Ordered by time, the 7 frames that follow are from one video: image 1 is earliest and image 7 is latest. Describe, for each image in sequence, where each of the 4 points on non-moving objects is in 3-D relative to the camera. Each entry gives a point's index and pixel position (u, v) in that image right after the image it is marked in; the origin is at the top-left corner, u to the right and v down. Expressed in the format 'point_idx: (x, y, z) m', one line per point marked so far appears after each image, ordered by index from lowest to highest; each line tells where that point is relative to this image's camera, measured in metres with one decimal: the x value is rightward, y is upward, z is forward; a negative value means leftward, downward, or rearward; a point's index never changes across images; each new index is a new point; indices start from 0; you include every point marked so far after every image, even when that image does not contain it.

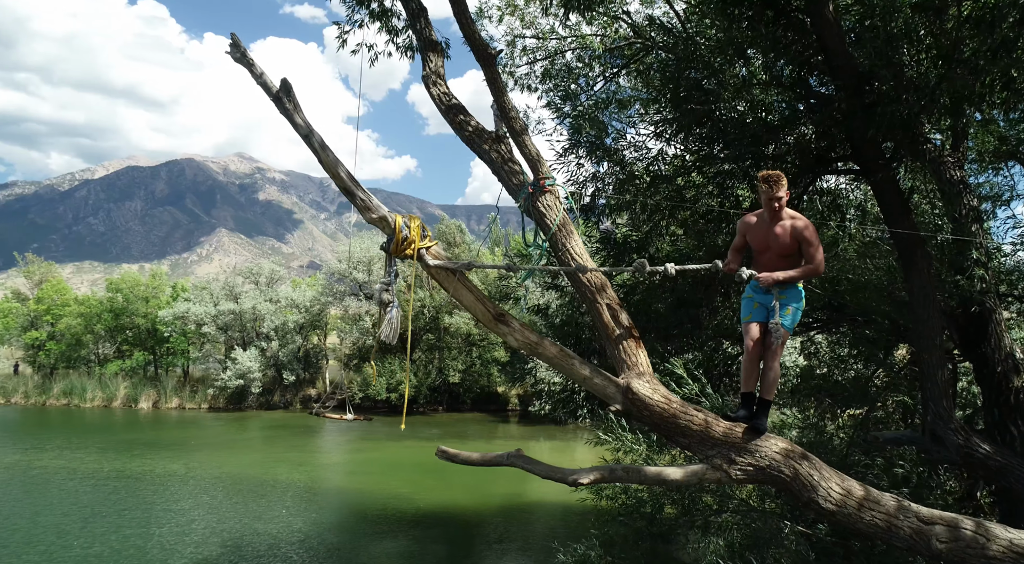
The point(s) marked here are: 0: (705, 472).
0: (+1.3, -1.2, +5.1) m
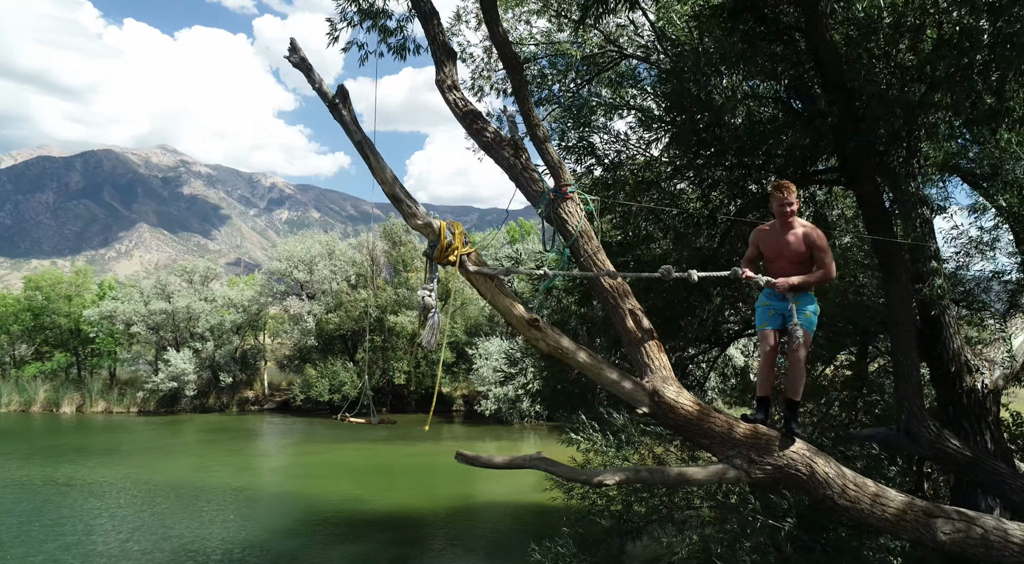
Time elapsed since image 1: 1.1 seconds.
0: (+1.4, -1.3, +5.3) m
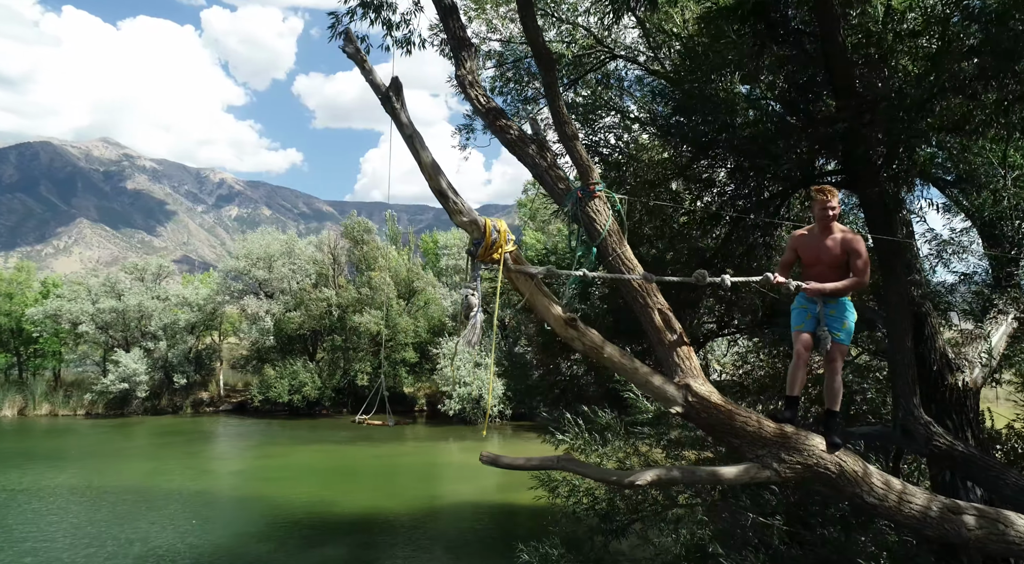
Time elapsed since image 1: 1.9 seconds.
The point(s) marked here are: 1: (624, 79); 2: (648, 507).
0: (+1.7, -1.3, +5.4) m
1: (+1.3, +2.5, +9.5) m
2: (+1.8, -3.0, +10.4) m
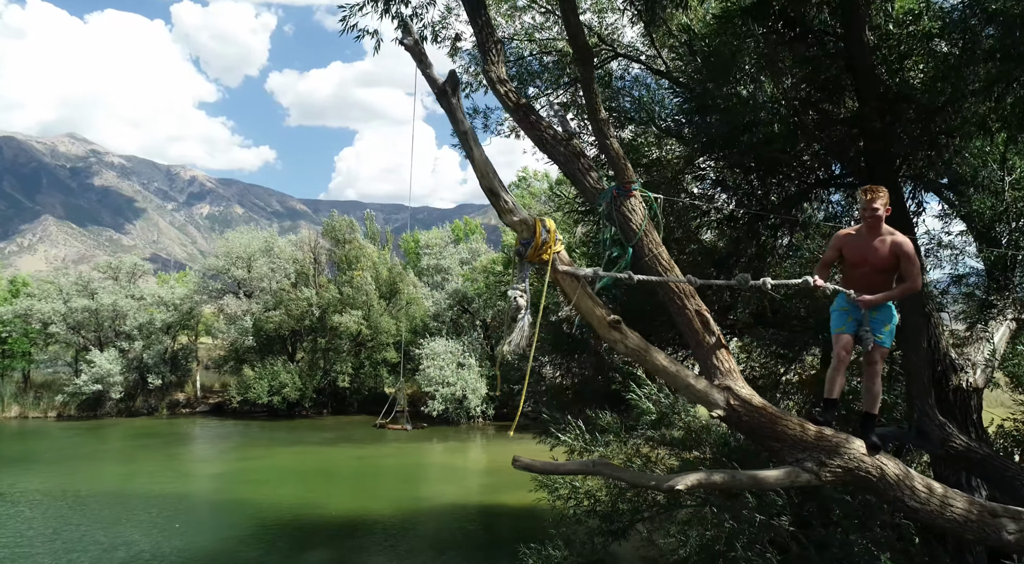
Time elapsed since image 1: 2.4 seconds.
0: (+1.9, -1.3, +5.4) m
1: (+1.4, +2.5, +9.4) m
2: (+1.9, -3.0, +10.4) m
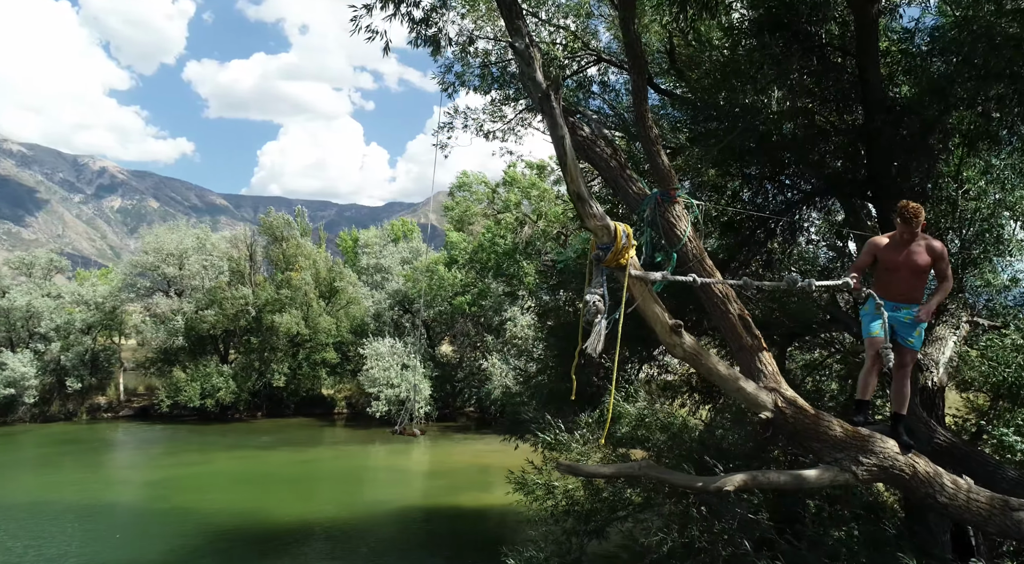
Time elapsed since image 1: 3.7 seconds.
0: (+2.2, -1.3, +5.6) m
1: (+1.3, +2.4, +9.6) m
2: (+1.6, -3.0, +10.6) m
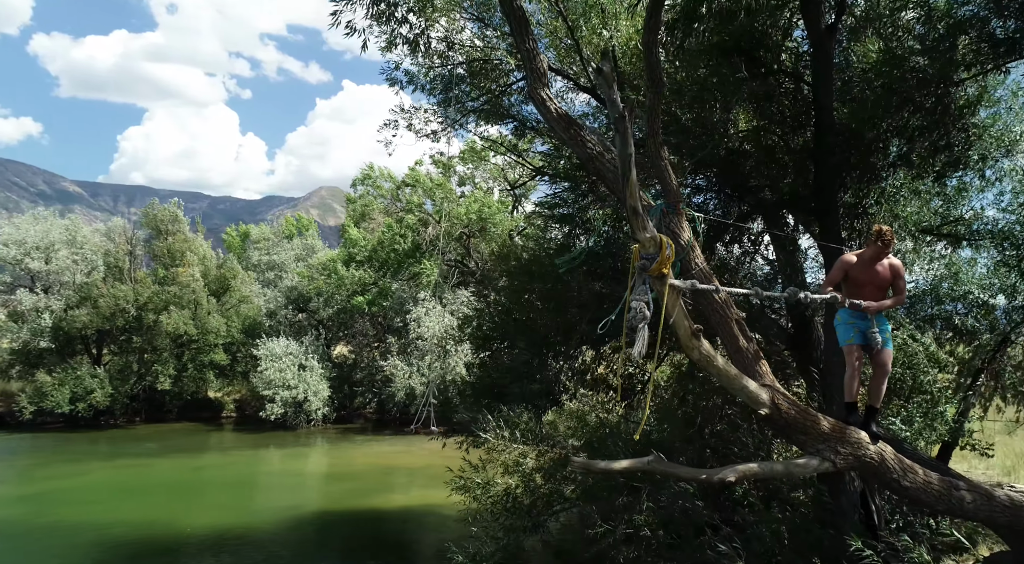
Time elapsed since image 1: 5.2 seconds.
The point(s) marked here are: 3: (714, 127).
0: (+2.3, -1.4, +6.1) m
1: (+0.8, +2.4, +9.9) m
2: (+0.8, -3.0, +10.9) m
3: (+1.9, +1.8, +8.6) m
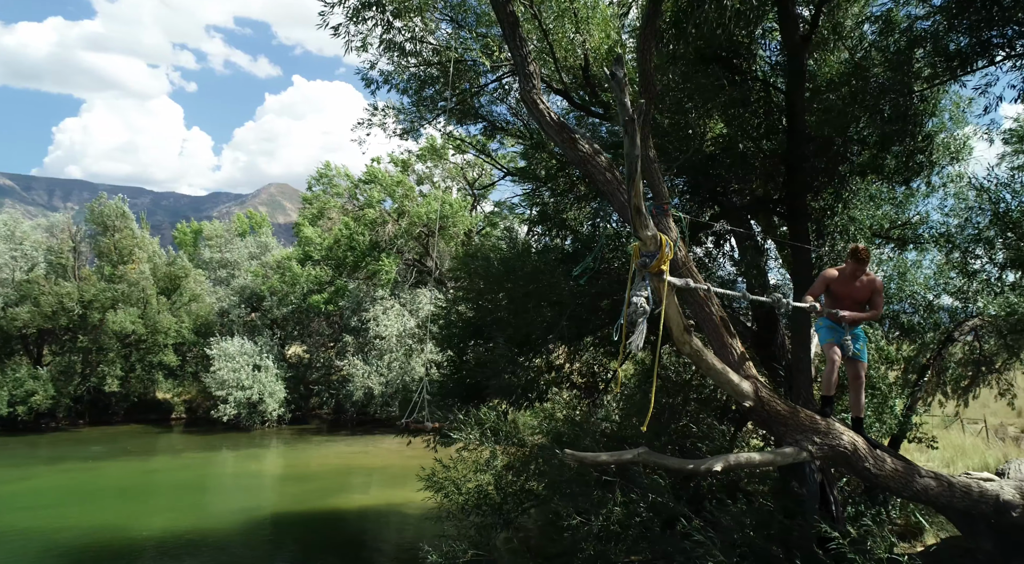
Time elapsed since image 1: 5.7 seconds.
0: (+2.3, -1.4, +6.4) m
1: (+0.5, +2.4, +10.0) m
2: (+0.4, -3.0, +11.1) m
3: (+1.7, +1.7, +8.8) m
